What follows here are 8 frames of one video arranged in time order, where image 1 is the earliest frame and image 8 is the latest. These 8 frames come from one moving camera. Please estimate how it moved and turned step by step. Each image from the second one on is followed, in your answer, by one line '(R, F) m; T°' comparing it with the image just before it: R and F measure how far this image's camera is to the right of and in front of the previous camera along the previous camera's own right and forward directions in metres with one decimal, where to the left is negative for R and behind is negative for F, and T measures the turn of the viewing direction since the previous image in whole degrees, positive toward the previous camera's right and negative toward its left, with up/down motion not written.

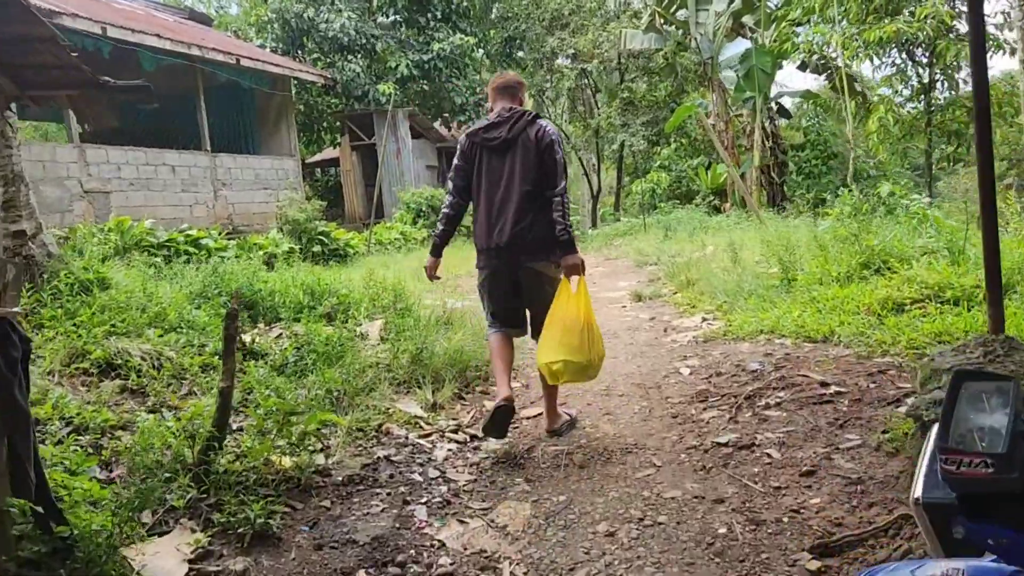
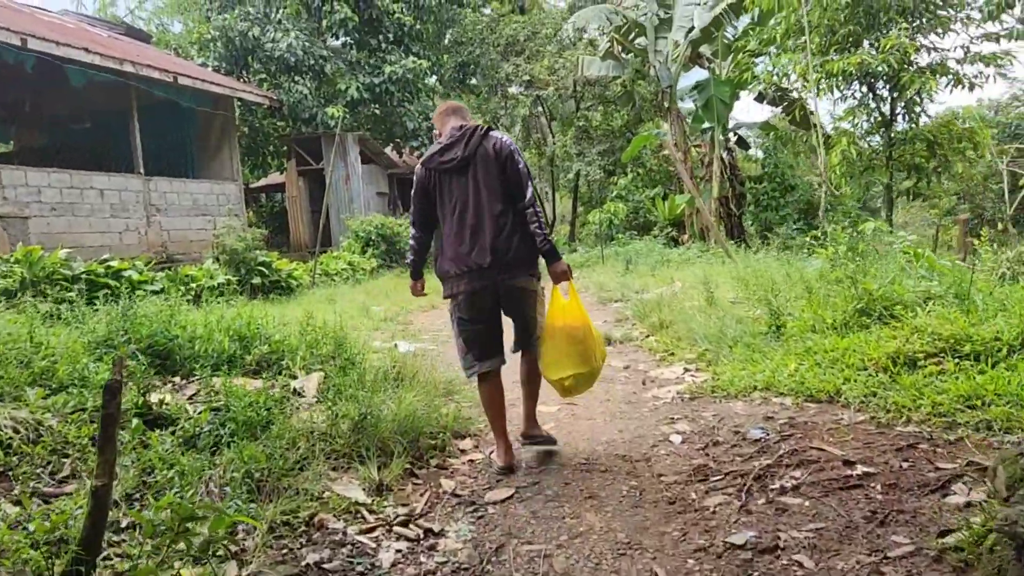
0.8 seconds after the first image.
(0.0, +0.5) m; +3°
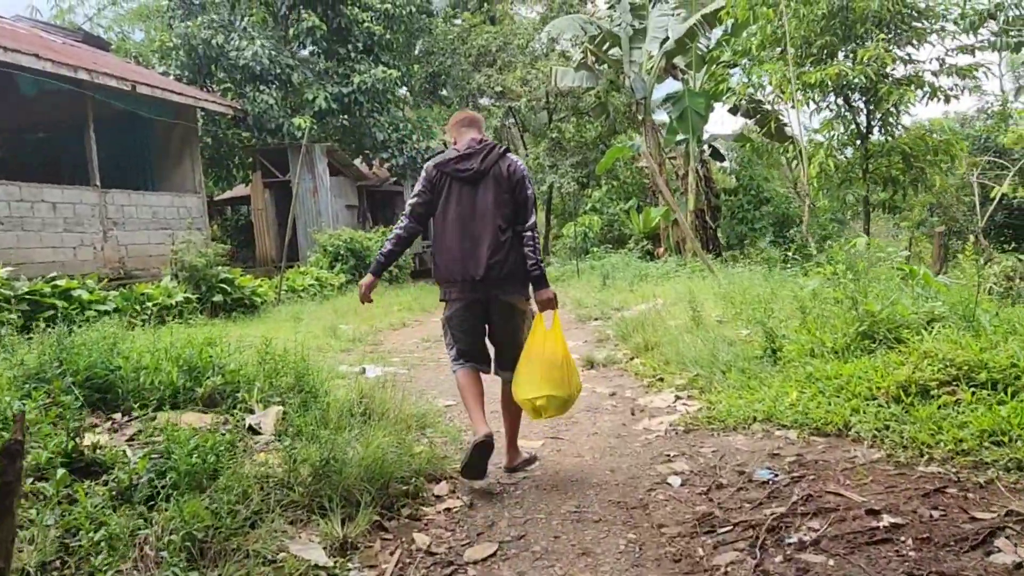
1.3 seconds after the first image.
(0.0, +0.3) m; +2°
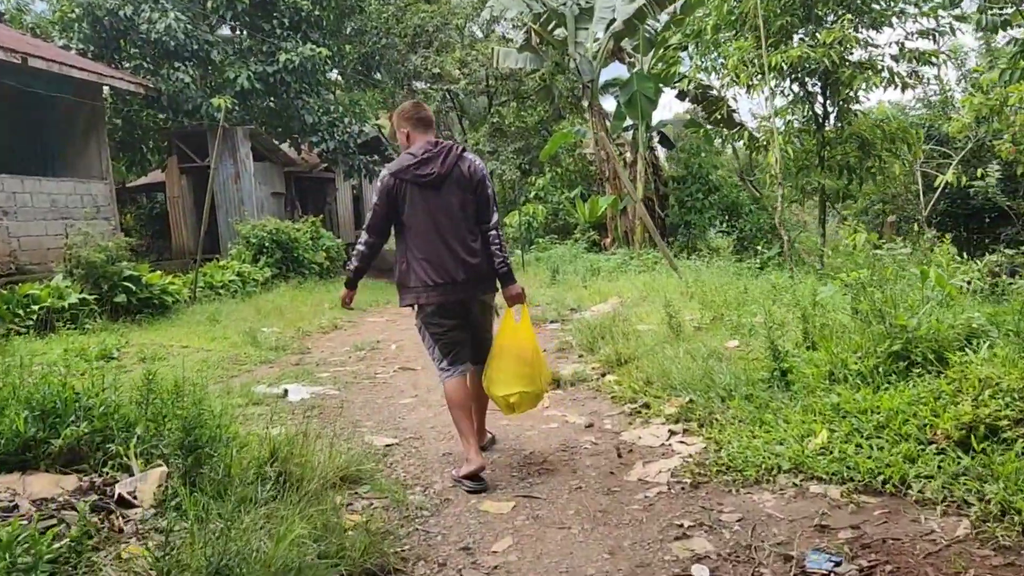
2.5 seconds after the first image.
(-0.1, +0.8) m; +4°
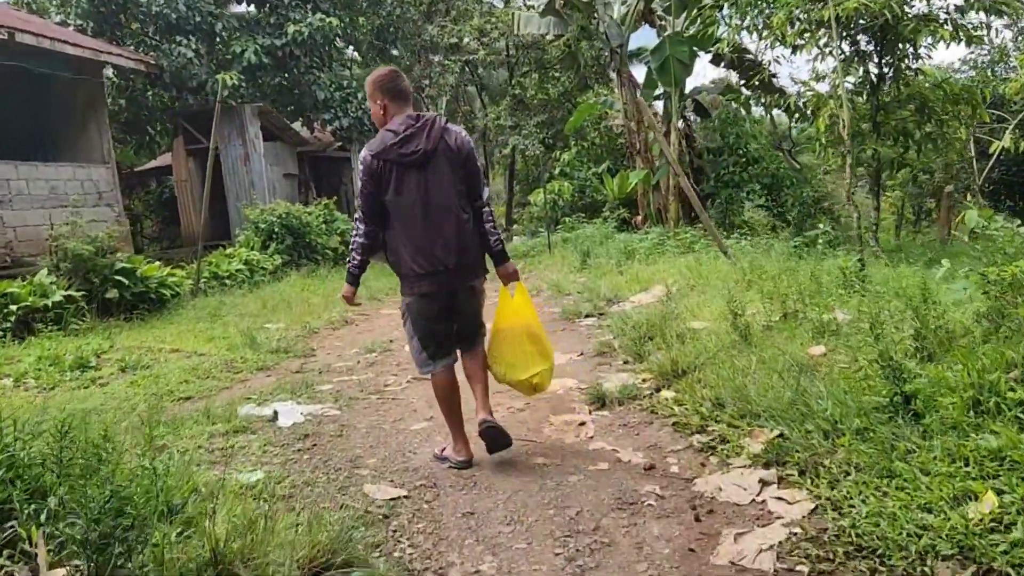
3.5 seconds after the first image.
(0.0, +0.8) m; -2°
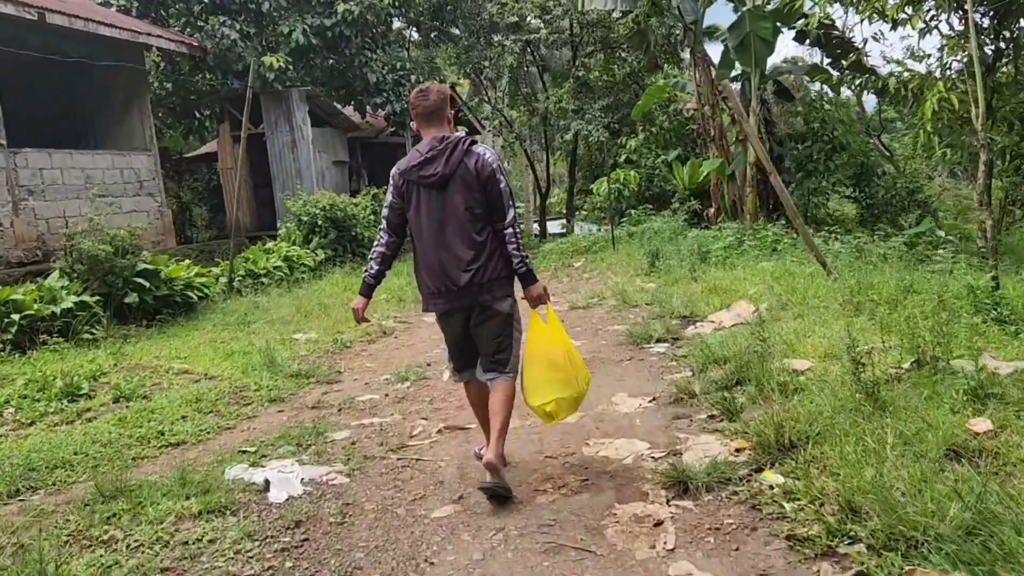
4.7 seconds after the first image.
(0.0, +0.8) m; -4°
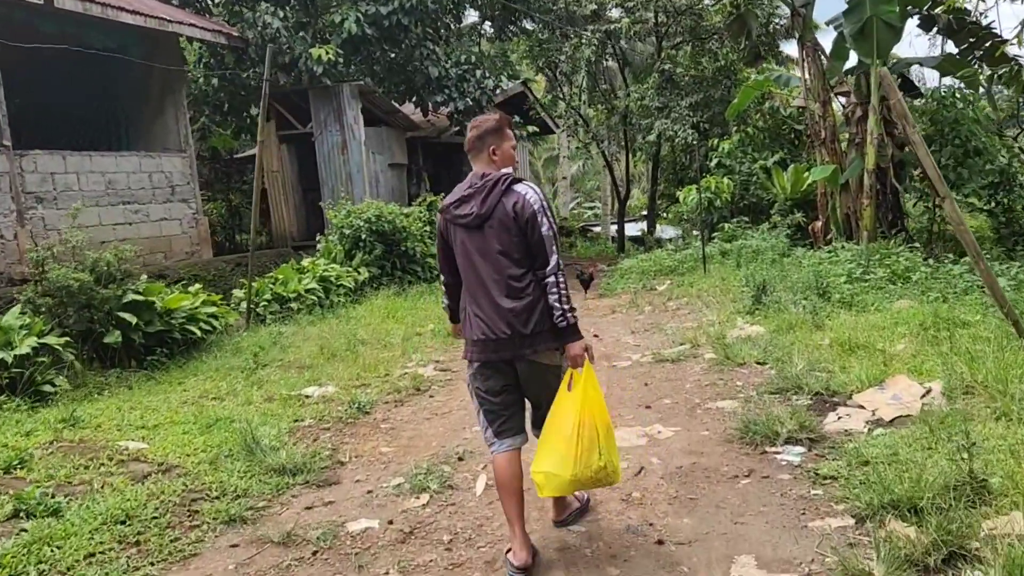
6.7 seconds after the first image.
(0.0, +1.4) m; -5°
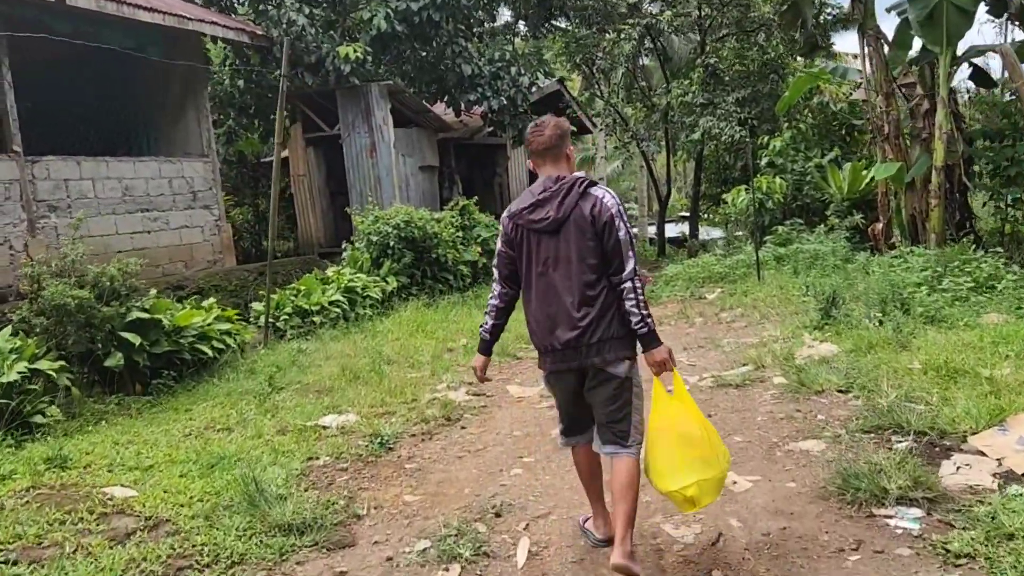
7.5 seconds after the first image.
(0.0, +0.6) m; -2°
